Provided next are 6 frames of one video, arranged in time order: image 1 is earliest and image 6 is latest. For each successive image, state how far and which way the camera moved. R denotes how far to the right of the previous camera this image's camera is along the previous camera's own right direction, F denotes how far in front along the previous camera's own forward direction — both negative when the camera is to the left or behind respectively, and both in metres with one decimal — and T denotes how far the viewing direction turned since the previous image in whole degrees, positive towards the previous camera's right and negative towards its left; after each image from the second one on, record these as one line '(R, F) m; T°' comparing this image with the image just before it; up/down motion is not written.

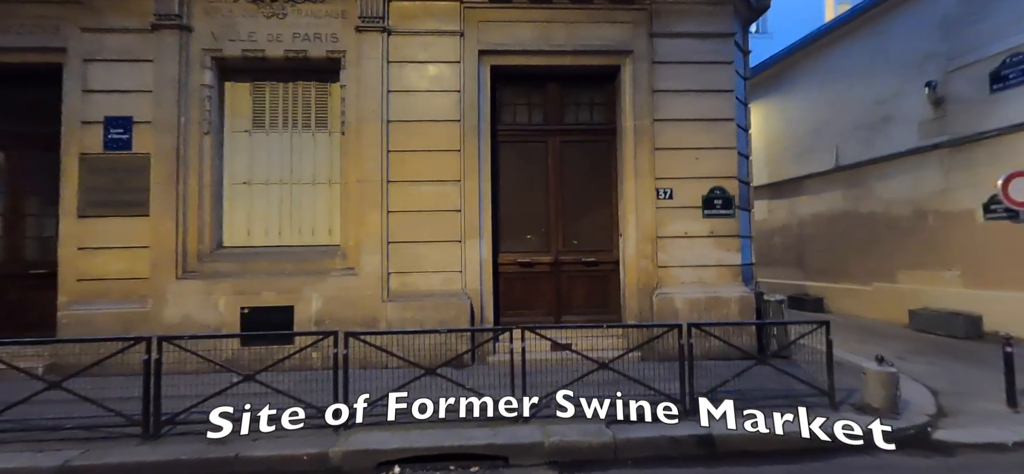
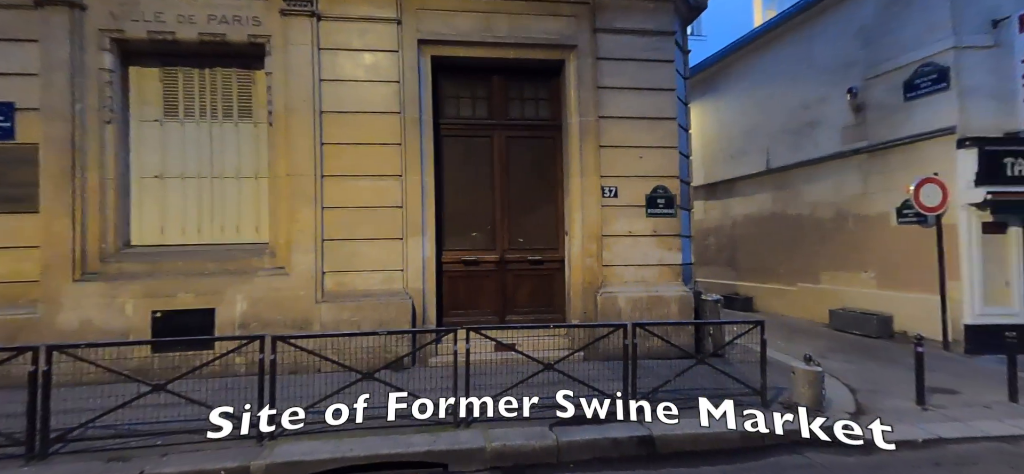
(+0.4, +0.1) m; +4°
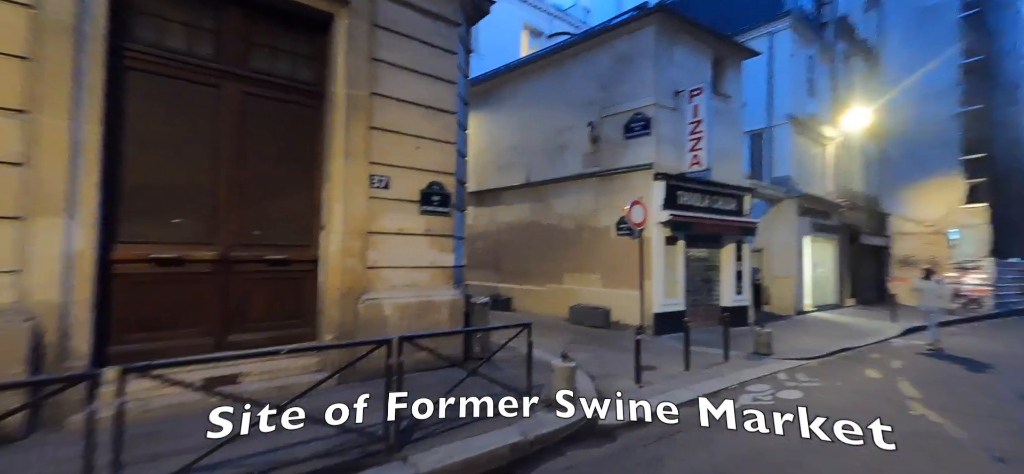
(0.0, +0.9) m; +32°
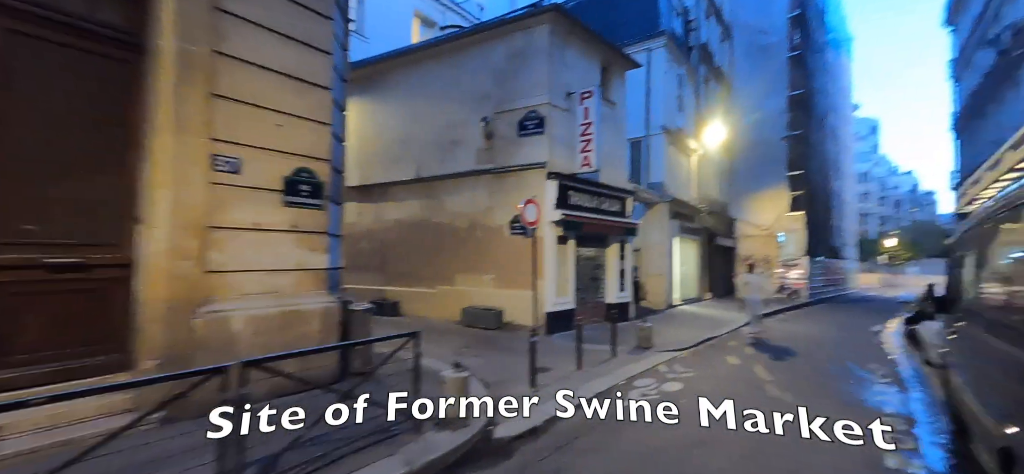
(0.0, +0.6) m; +14°
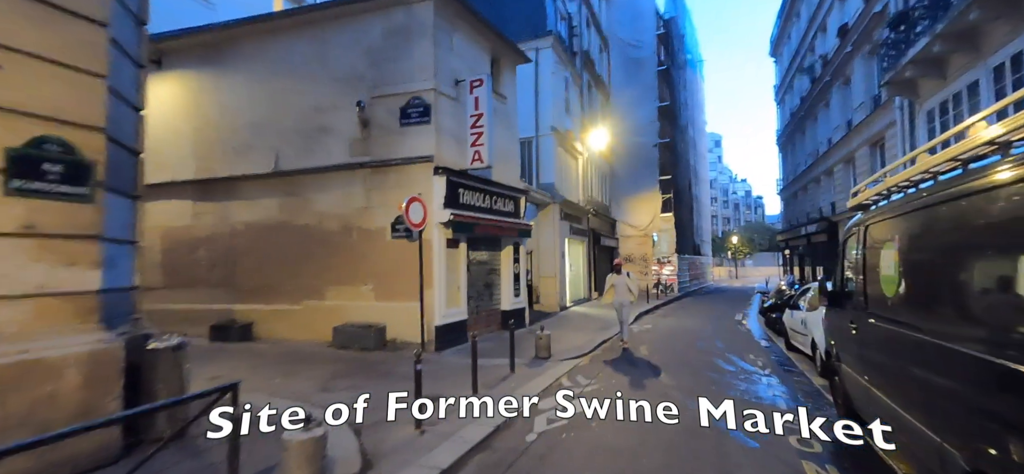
(+0.1, +1.2) m; +14°
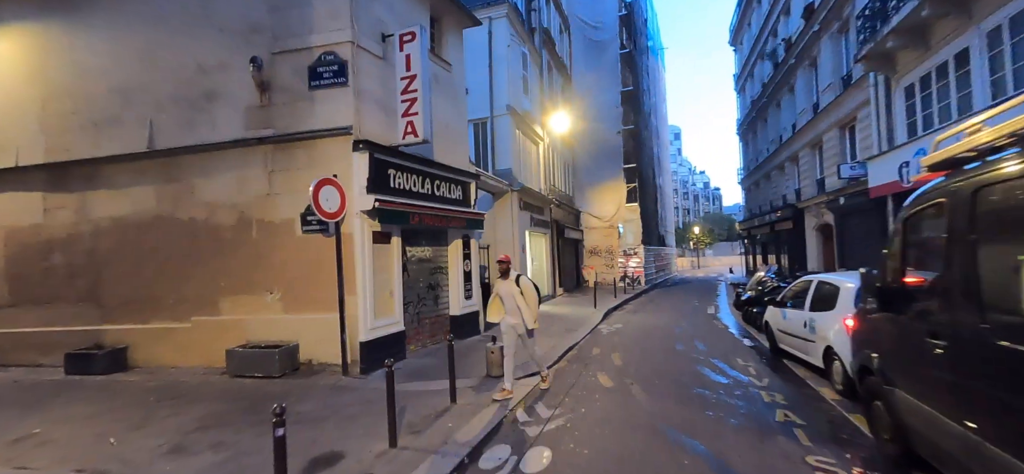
(+0.4, +1.9) m; +4°
